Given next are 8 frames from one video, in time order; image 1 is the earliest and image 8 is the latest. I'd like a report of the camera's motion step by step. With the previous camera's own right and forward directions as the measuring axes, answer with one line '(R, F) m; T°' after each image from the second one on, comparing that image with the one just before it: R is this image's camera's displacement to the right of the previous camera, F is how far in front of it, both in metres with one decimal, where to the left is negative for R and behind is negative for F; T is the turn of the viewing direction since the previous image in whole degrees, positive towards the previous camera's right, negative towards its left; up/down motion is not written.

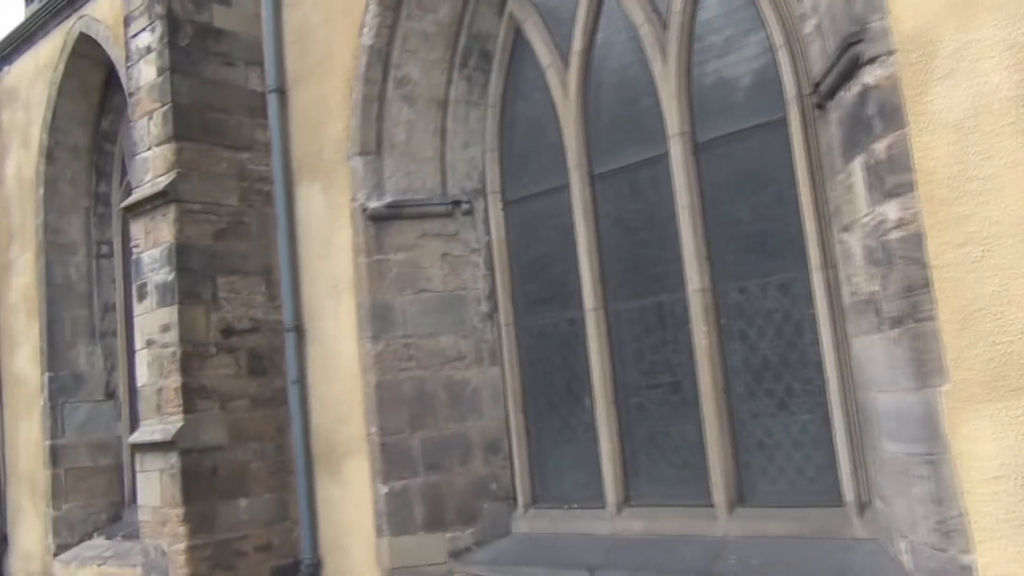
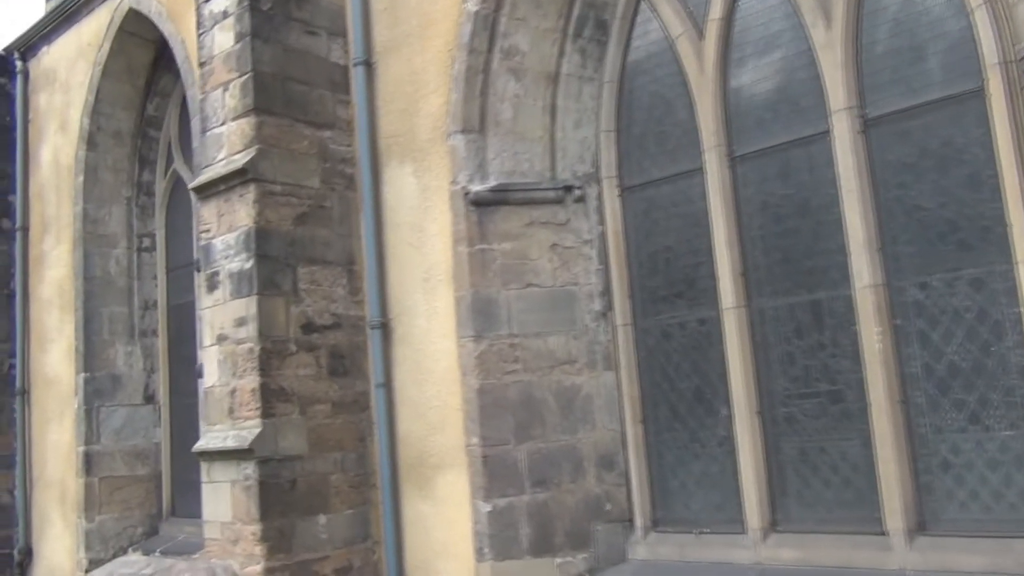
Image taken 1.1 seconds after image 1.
(-0.5, +0.5) m; 0°
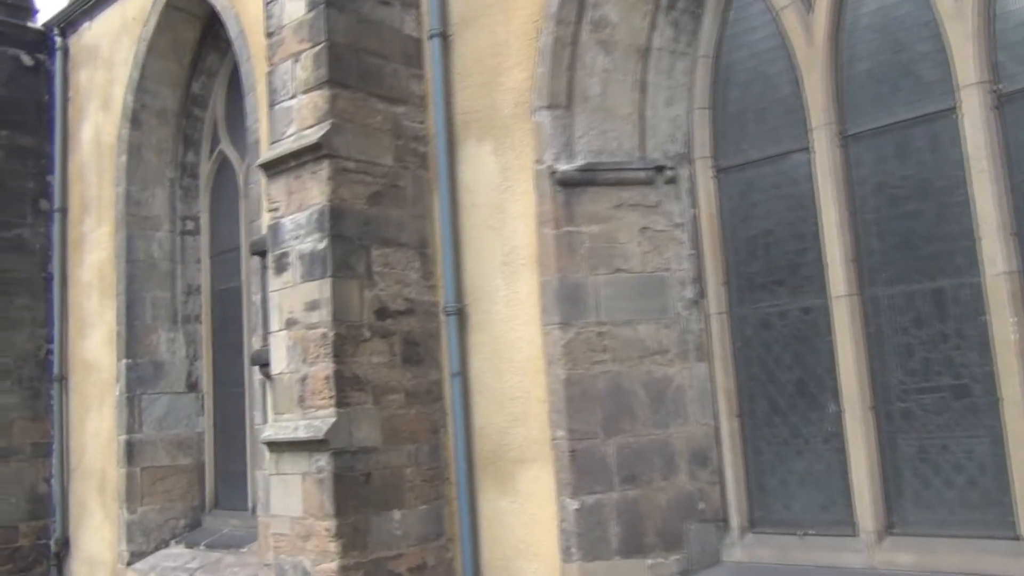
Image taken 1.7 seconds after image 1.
(-0.3, +0.2) m; 0°
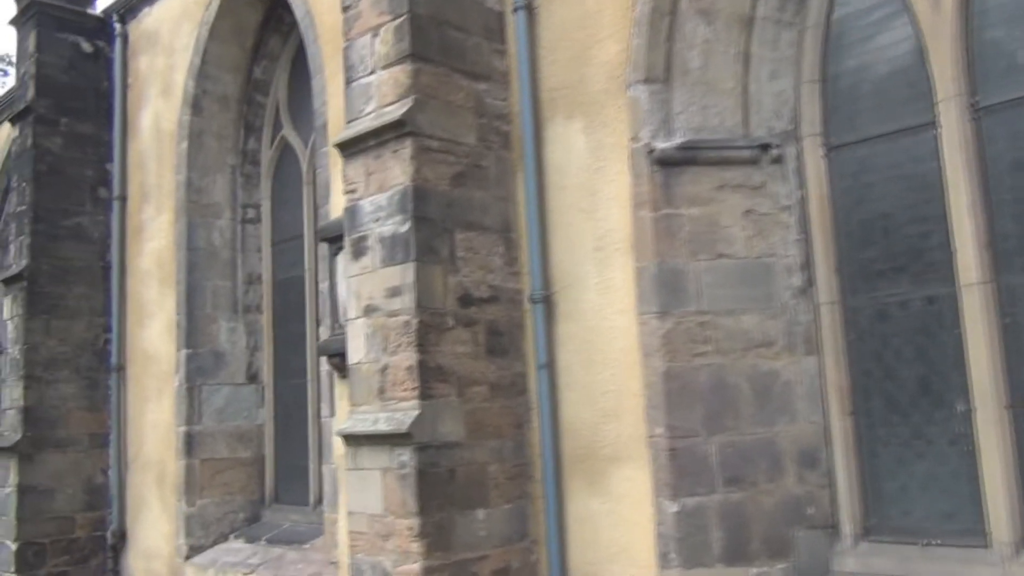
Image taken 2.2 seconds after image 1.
(-0.2, +0.2) m; -2°
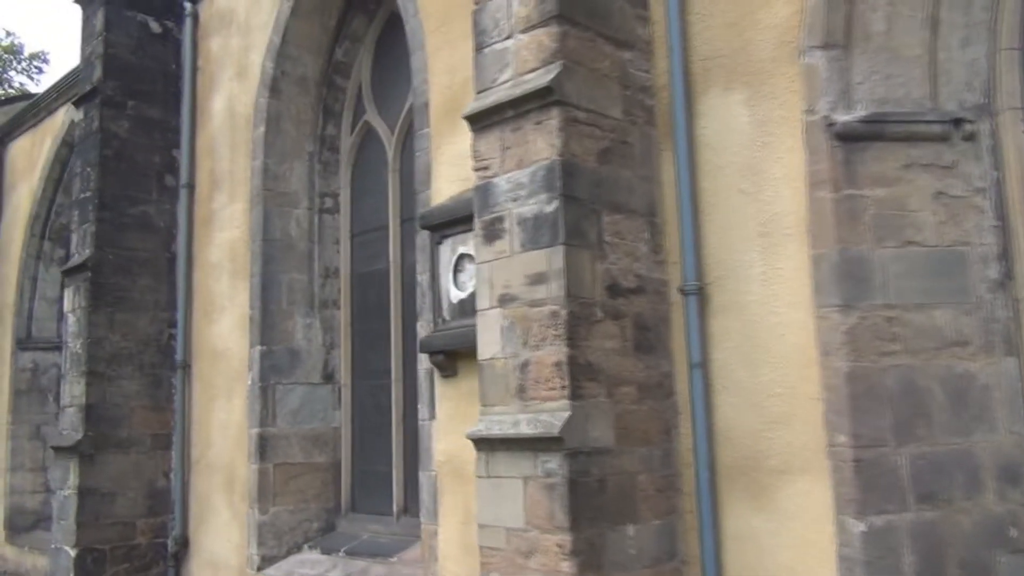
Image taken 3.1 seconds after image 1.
(-0.5, +0.4) m; -1°
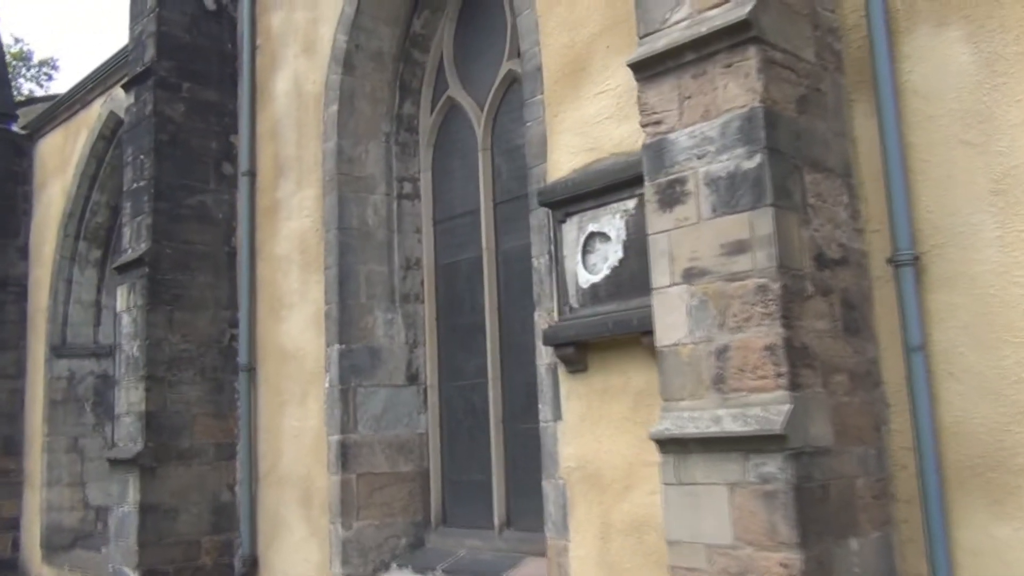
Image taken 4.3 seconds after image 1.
(-0.6, +0.5) m; 0°
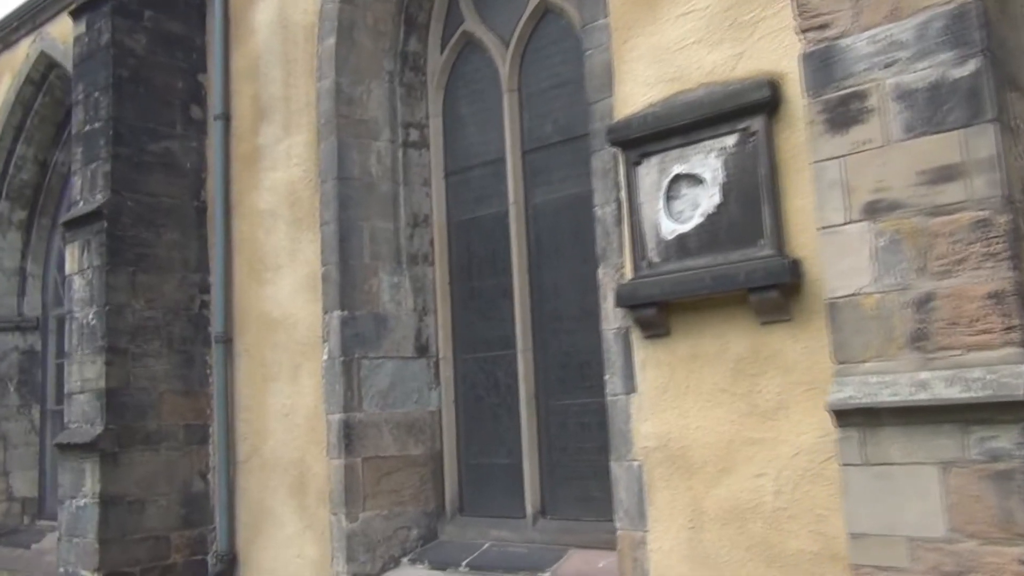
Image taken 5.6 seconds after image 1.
(-0.6, +0.6) m; +6°
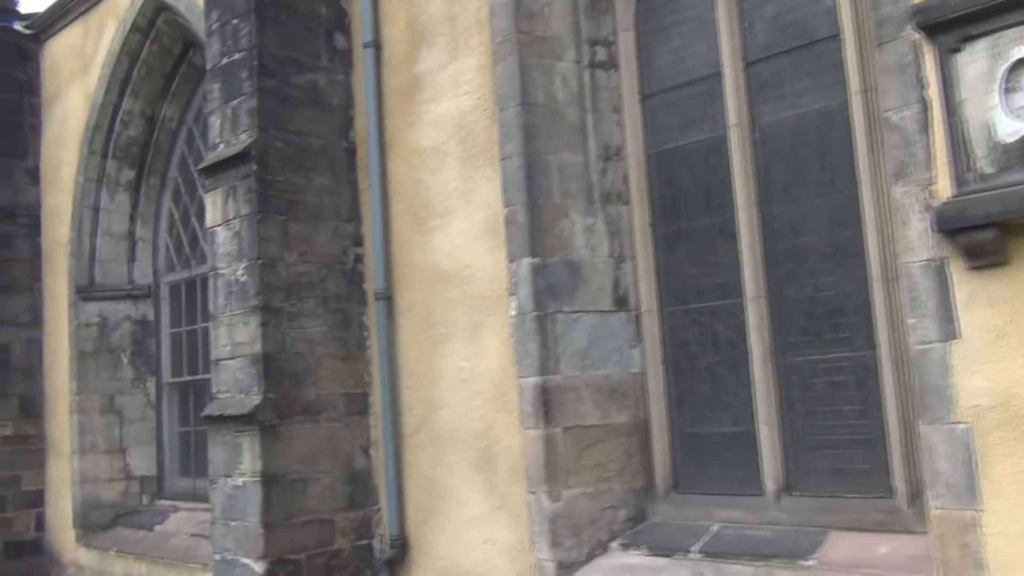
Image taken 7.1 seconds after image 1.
(-0.7, +0.6) m; -3°
